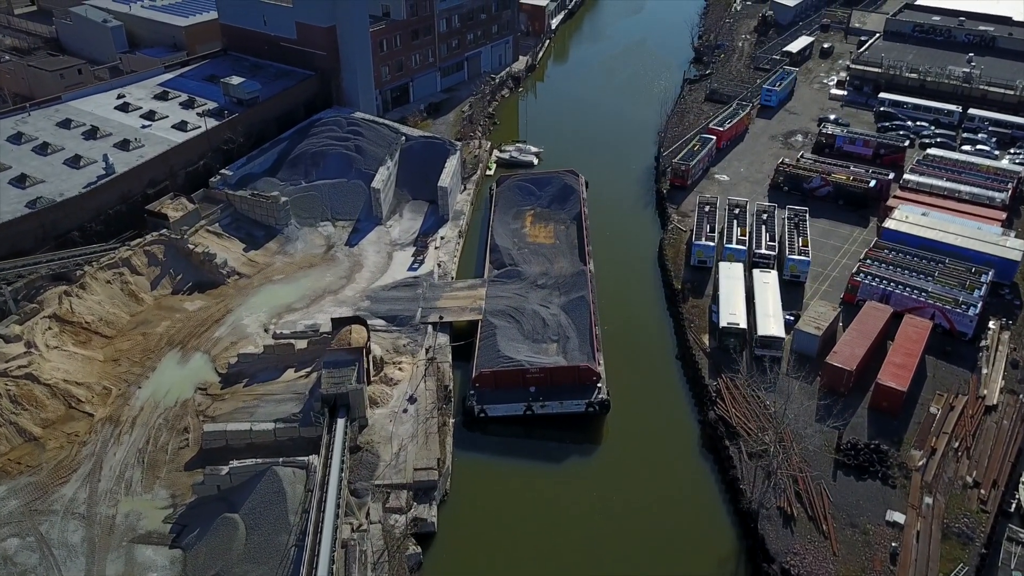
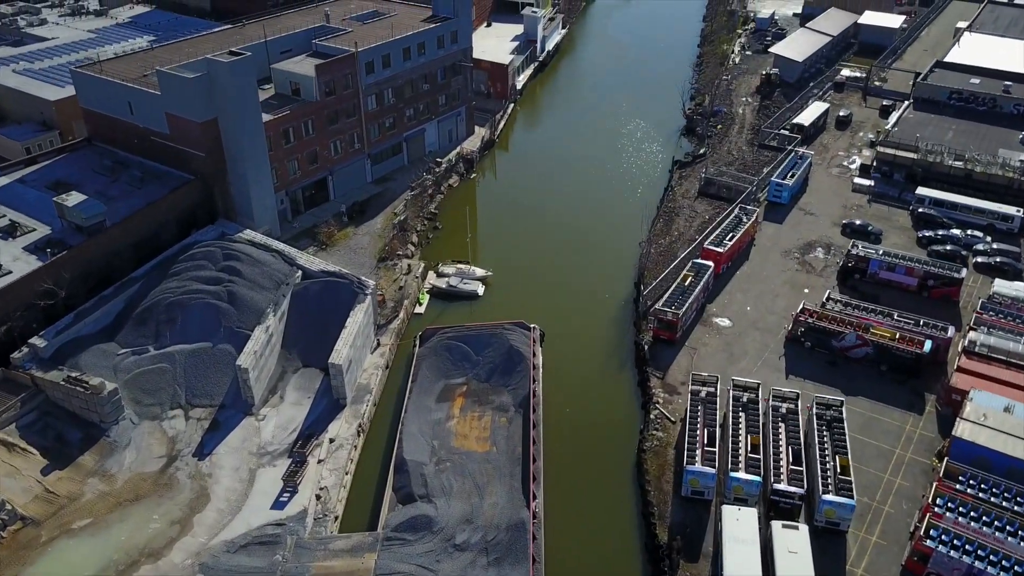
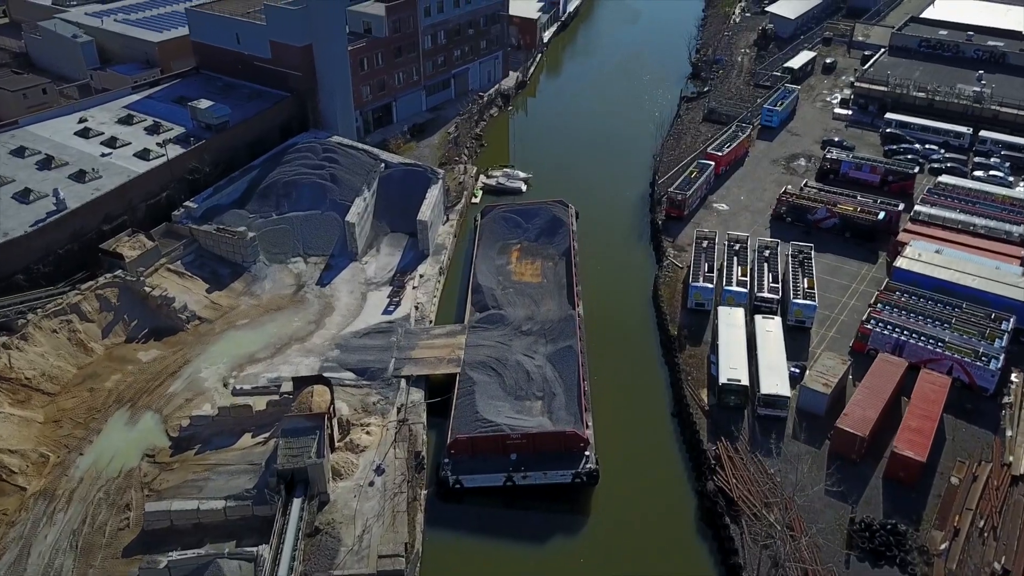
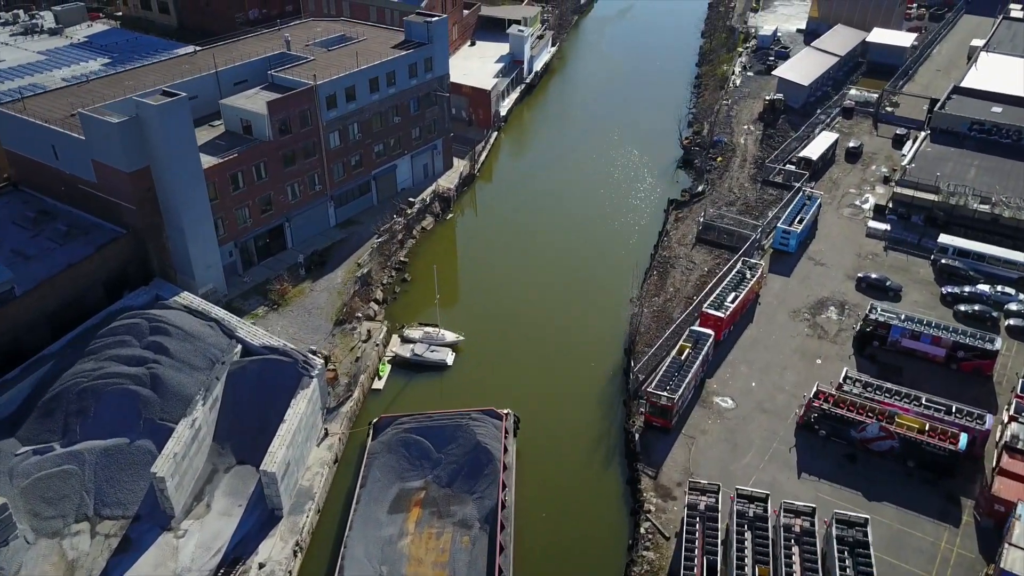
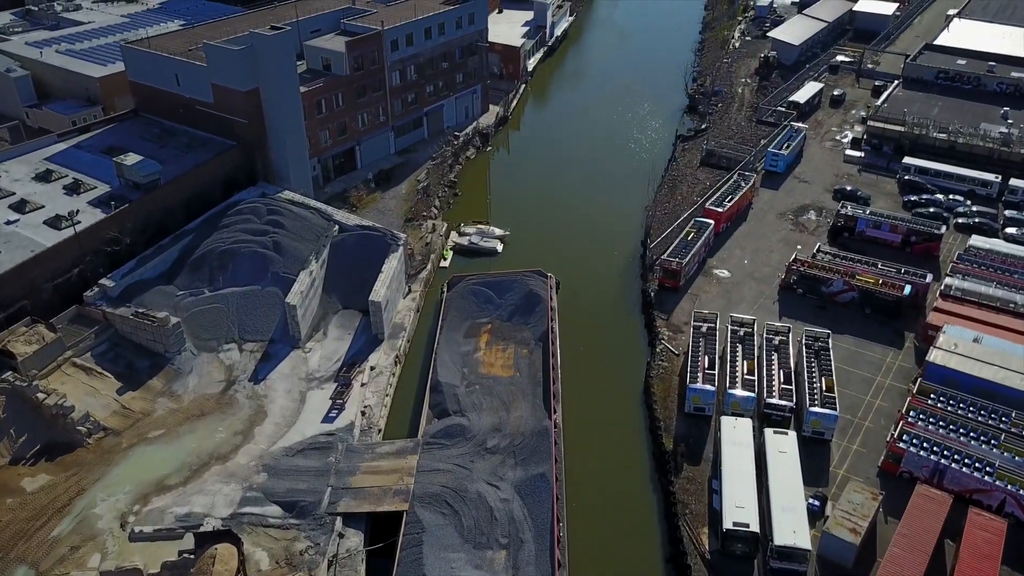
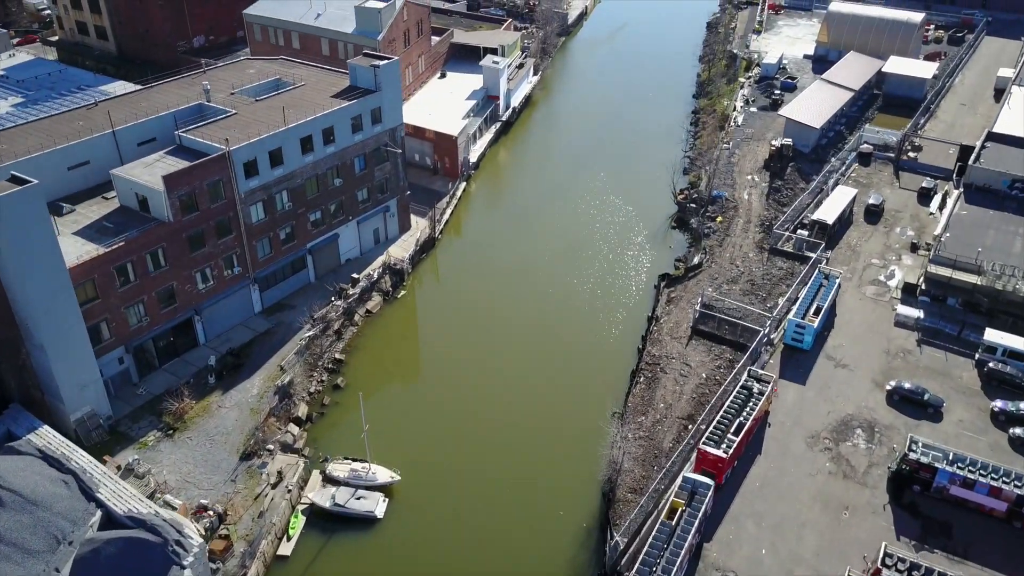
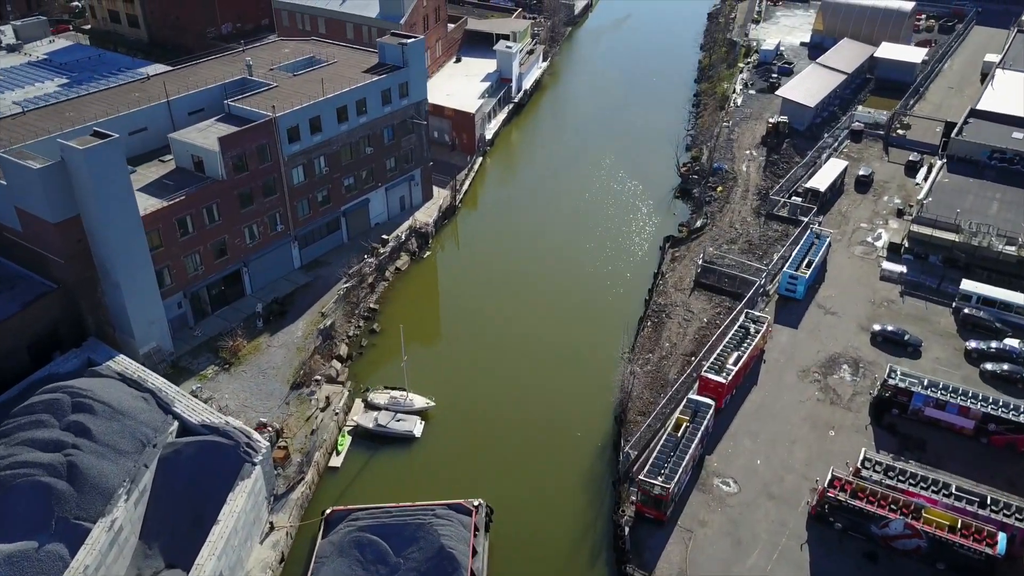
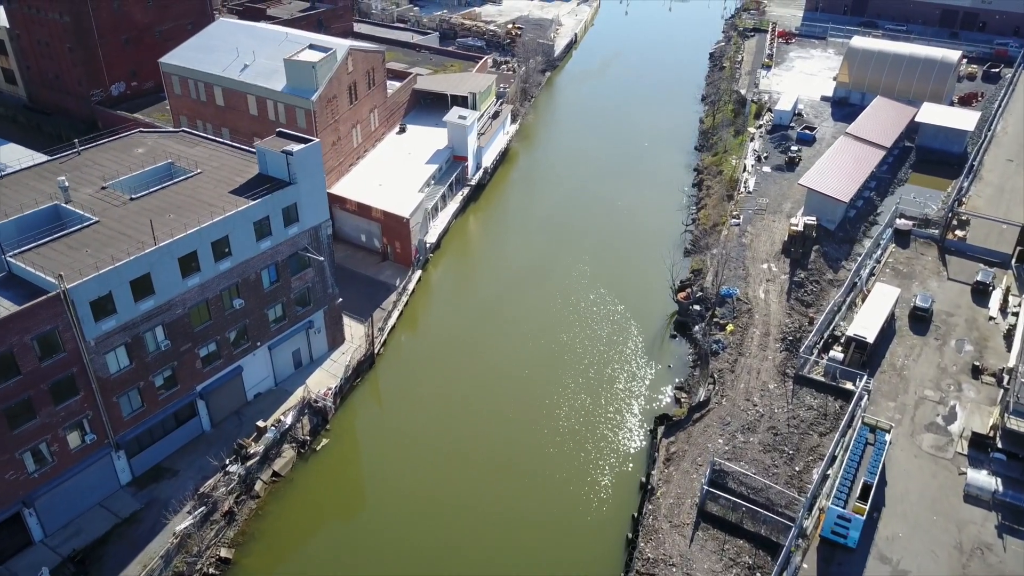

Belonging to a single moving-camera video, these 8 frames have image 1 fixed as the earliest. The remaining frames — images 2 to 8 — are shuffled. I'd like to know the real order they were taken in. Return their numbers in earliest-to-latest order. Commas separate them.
3, 5, 2, 4, 7, 6, 8
